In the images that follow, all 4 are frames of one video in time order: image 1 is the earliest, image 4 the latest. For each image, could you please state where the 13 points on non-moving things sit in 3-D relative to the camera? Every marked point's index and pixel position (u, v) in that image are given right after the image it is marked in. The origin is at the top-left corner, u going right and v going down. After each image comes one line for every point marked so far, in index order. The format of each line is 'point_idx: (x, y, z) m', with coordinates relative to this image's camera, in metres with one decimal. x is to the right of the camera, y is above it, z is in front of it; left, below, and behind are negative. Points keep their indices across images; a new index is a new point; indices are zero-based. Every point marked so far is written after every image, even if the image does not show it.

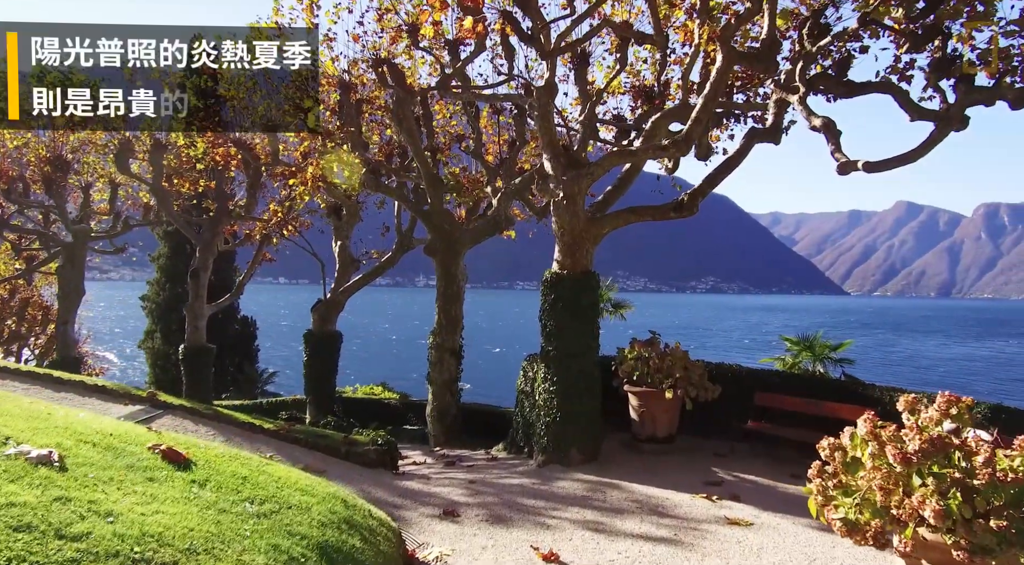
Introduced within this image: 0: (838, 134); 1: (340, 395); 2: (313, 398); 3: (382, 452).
0: (+3.4, +1.5, +8.0) m
1: (-3.3, -2.2, +14.7) m
2: (-3.5, -2.0, +13.6) m
3: (-1.3, -1.6, +7.5) m
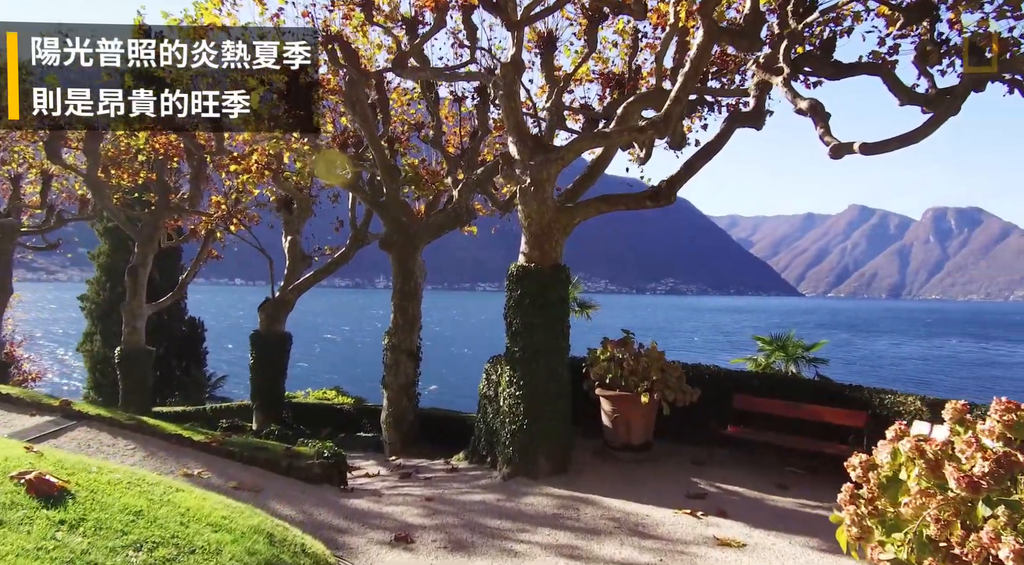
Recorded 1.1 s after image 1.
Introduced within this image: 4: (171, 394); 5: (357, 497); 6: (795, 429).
0: (+3.0, +1.6, +7.4) m
1: (-4.0, -2.1, +13.7) m
2: (-4.2, -2.0, +12.7) m
3: (-1.6, -1.6, +6.7) m
4: (-8.6, -2.8, +19.4) m
5: (-1.3, -1.8, +6.4) m
6: (+3.0, -1.6, +8.1) m
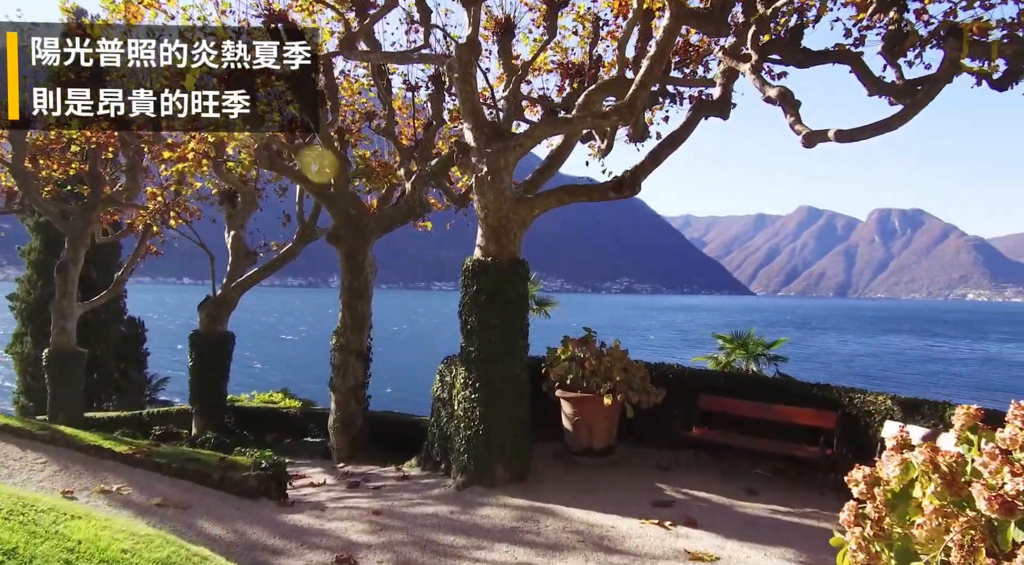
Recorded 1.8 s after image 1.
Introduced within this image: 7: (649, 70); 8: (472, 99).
0: (+2.6, +1.6, +7.1) m
1: (-4.7, -2.1, +13.0) m
2: (-4.9, -2.0, +11.9) m
3: (-2.0, -1.5, +6.1) m
4: (-9.7, -2.8, +18.4) m
5: (-1.6, -1.8, +5.9) m
6: (+2.5, -1.5, +7.8) m
7: (+1.3, +2.0, +7.2) m
8: (-0.4, +1.8, +7.5) m
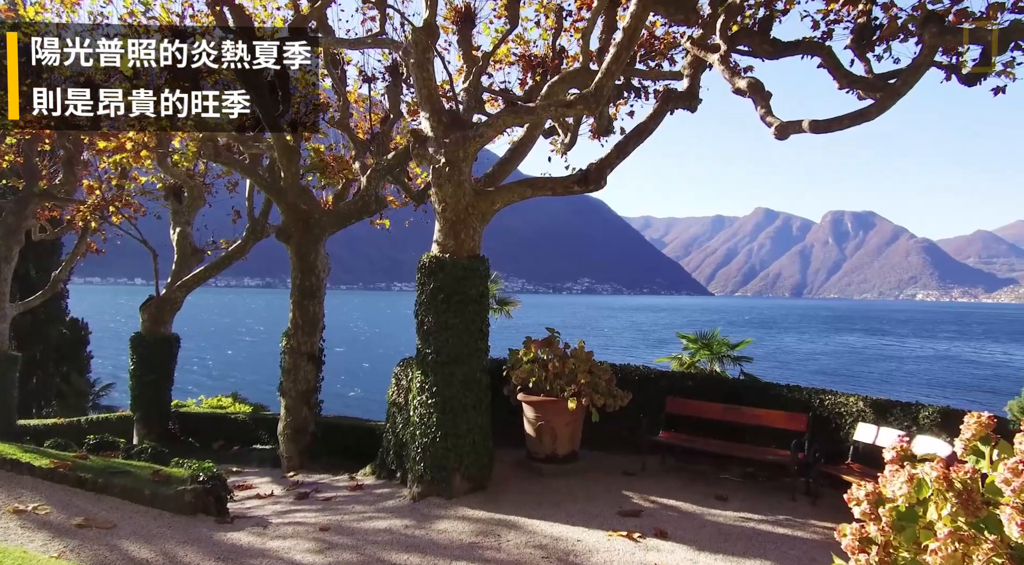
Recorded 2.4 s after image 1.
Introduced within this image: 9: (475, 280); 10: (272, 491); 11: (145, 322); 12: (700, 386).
0: (+2.3, +1.7, +6.8) m
1: (-5.4, -2.1, +12.4) m
2: (-5.4, -1.9, +11.3) m
3: (-2.3, -1.5, +5.6) m
4: (-10.6, -2.8, +17.5) m
5: (-1.9, -1.7, +5.4) m
6: (+2.2, -1.5, +7.6) m
7: (+0.9, +2.0, +6.9) m
8: (-0.8, +1.8, +7.1) m
9: (-0.3, 0.0, +6.8) m
10: (-2.4, -2.1, +7.7) m
11: (-5.4, -0.6, +11.4) m
12: (+1.9, -1.1, +7.9) m
